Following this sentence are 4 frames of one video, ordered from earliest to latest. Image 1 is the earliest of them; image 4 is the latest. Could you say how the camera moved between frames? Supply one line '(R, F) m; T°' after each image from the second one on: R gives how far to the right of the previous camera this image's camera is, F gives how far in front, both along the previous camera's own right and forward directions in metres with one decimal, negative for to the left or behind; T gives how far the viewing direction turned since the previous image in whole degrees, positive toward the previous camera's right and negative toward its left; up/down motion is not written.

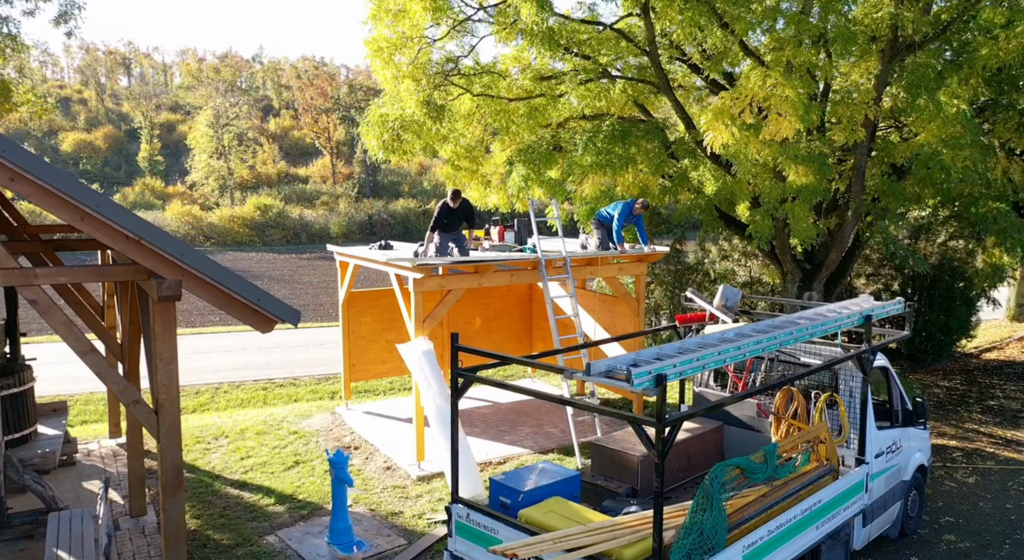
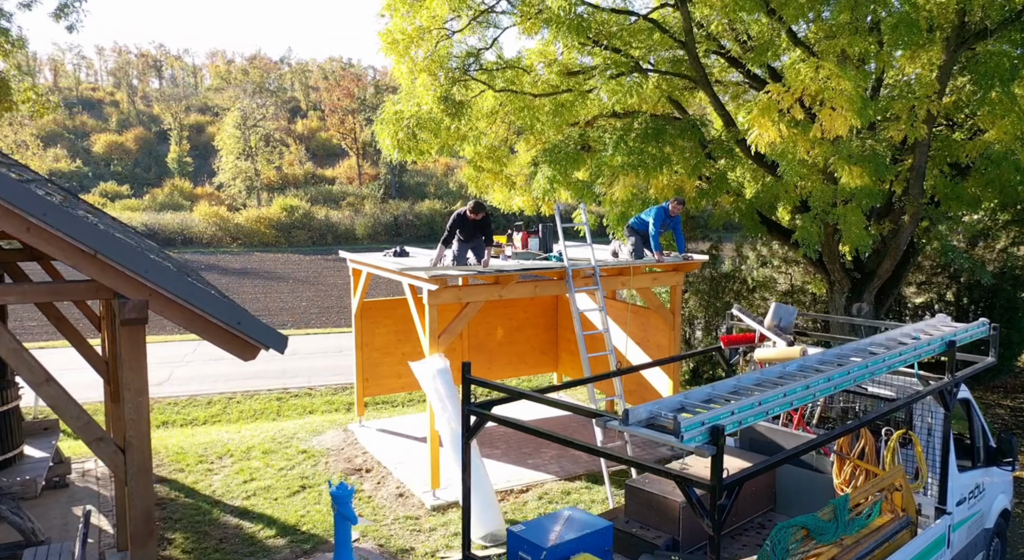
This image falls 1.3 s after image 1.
(0.0, +0.7) m; -2°
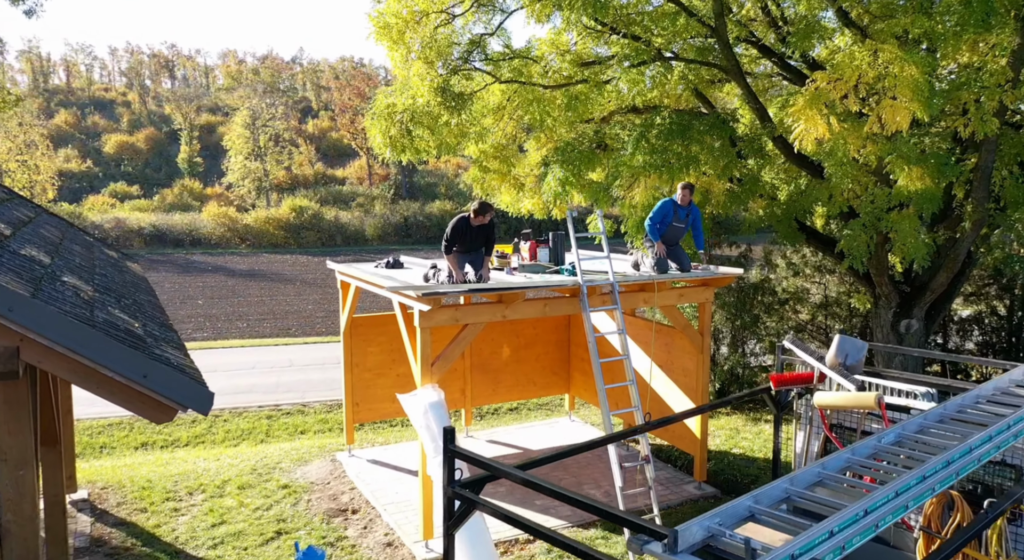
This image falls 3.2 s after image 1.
(0.0, +1.0) m; -1°
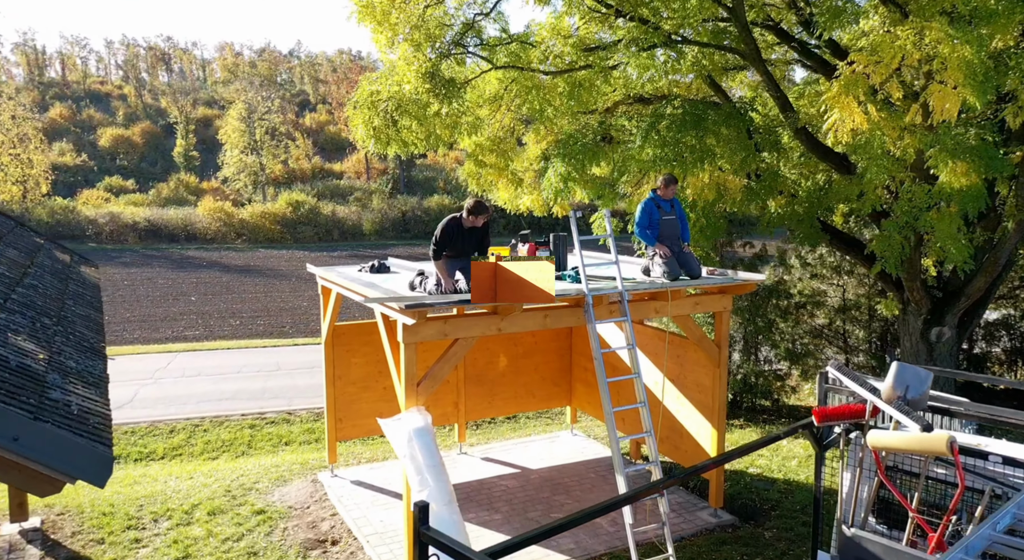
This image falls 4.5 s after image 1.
(0.0, +0.7) m; 0°
